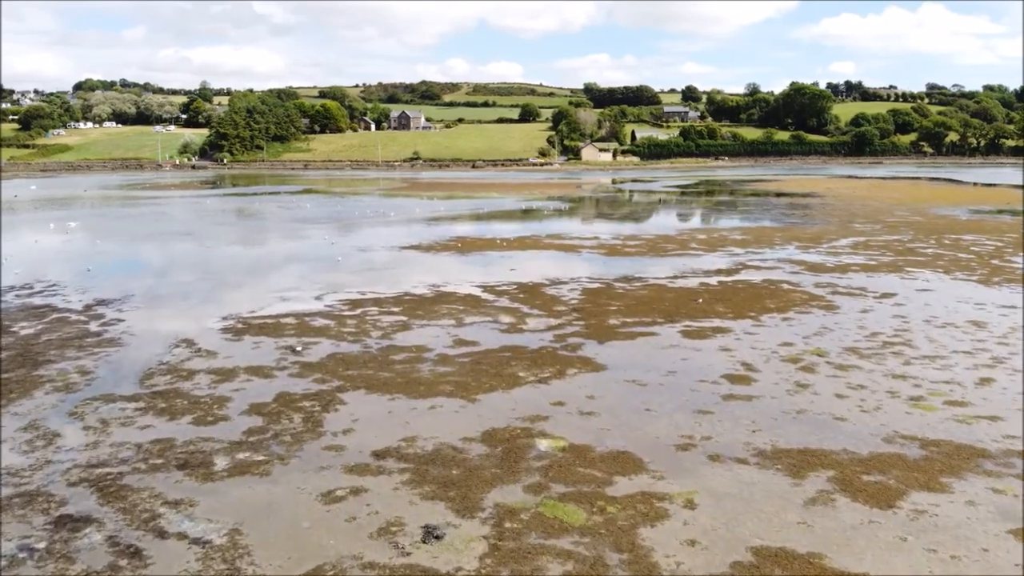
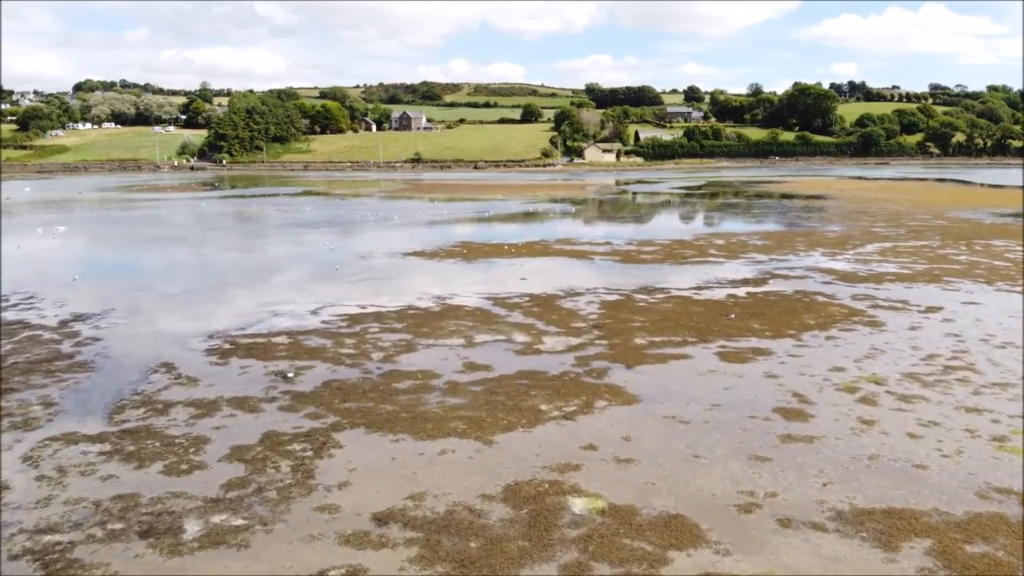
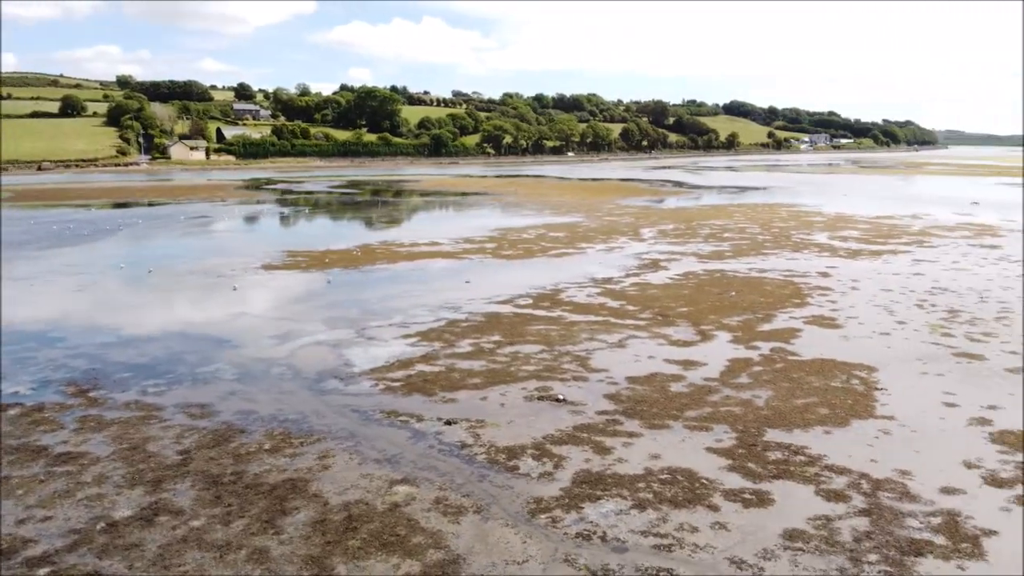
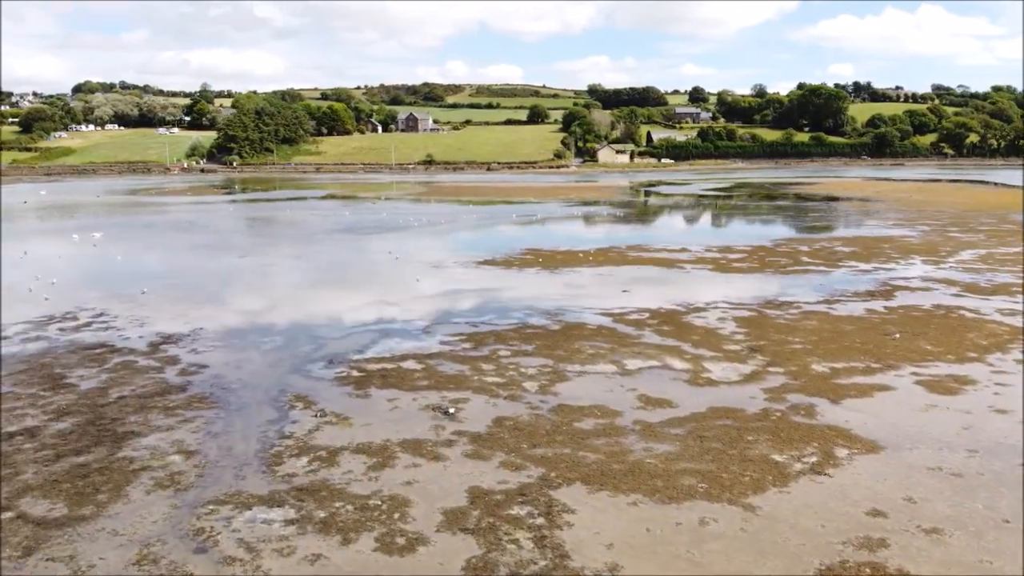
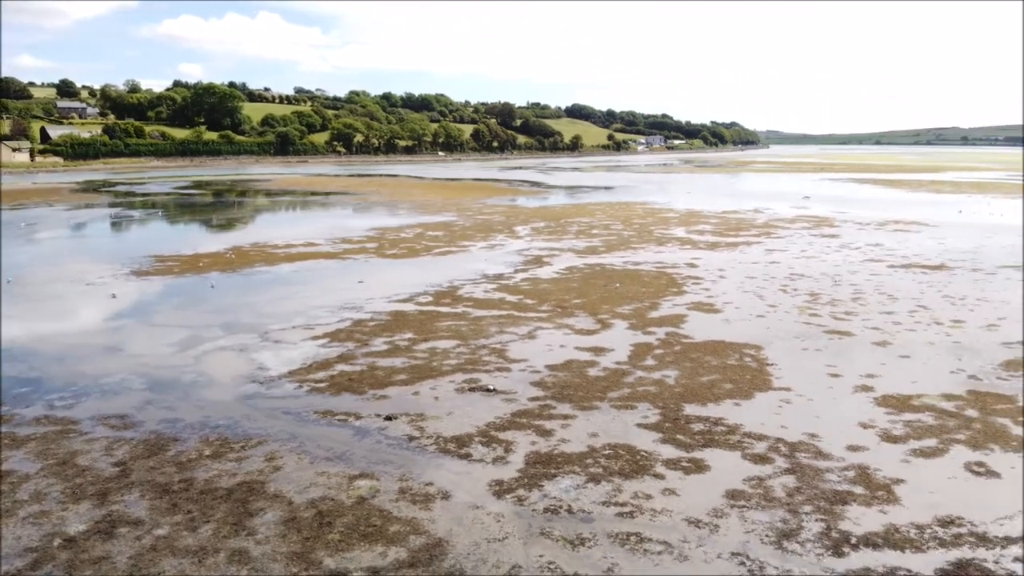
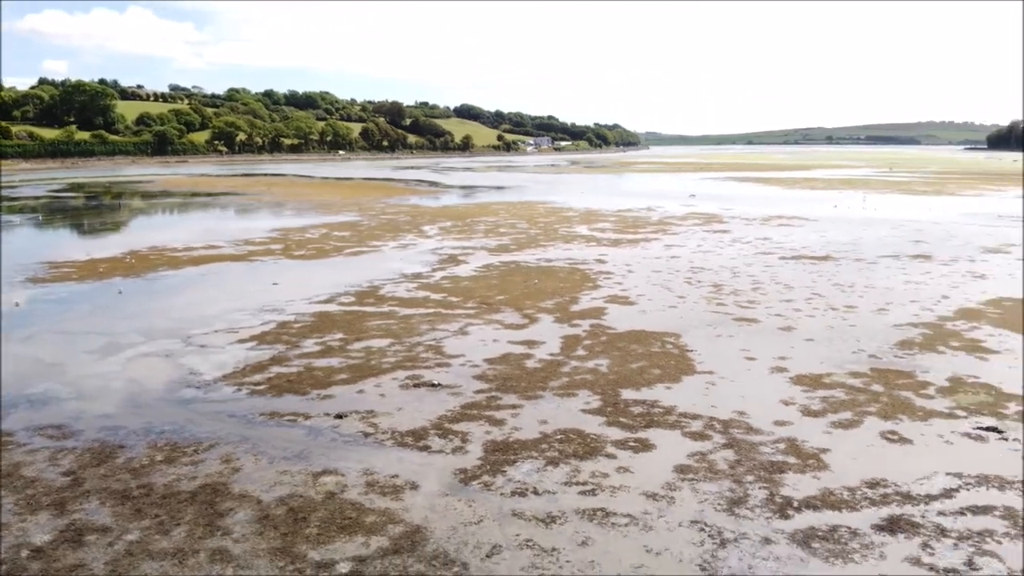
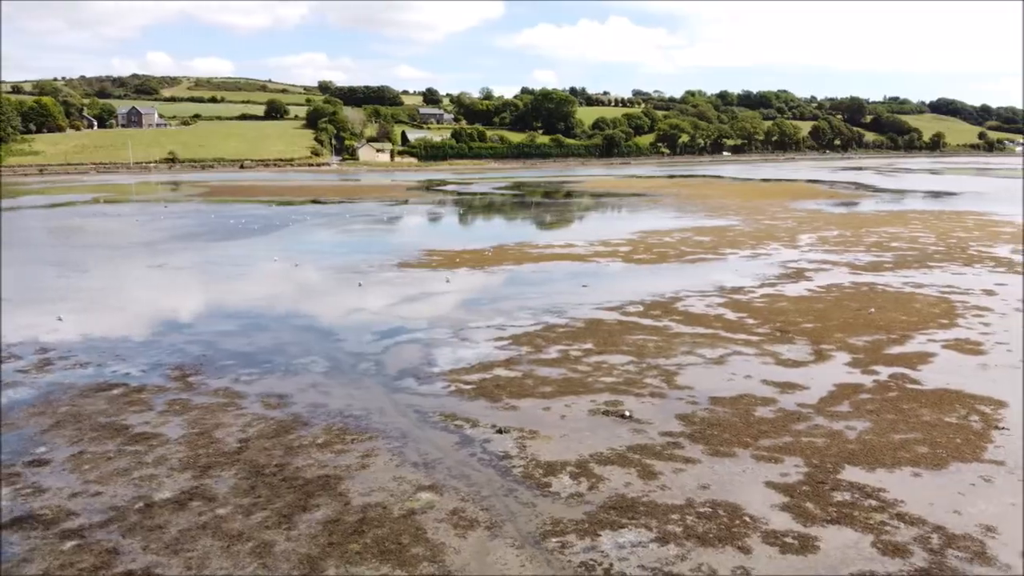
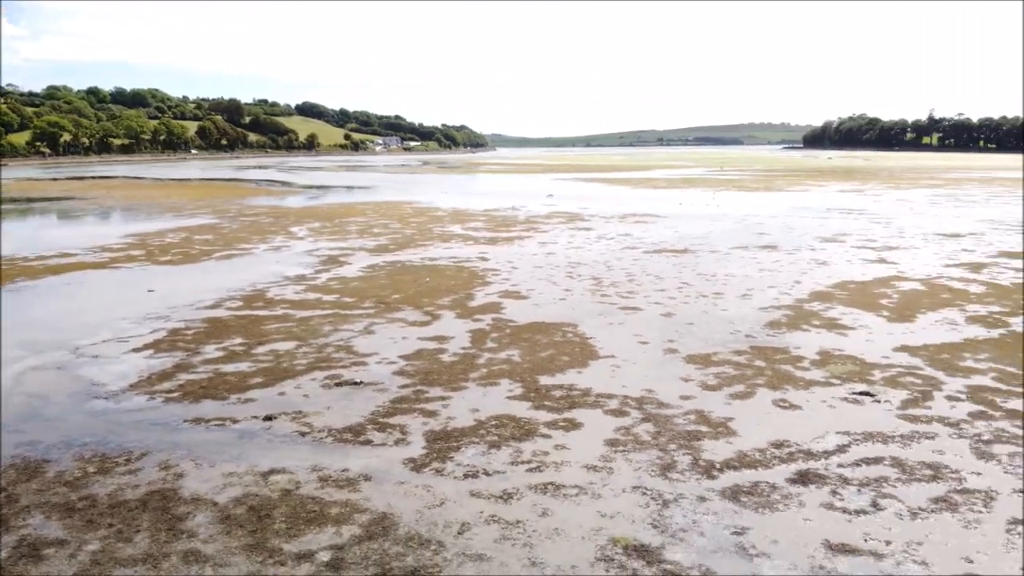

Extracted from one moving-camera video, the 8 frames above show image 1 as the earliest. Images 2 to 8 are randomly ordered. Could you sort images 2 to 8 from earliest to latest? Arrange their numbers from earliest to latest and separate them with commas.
2, 4, 7, 3, 5, 6, 8
